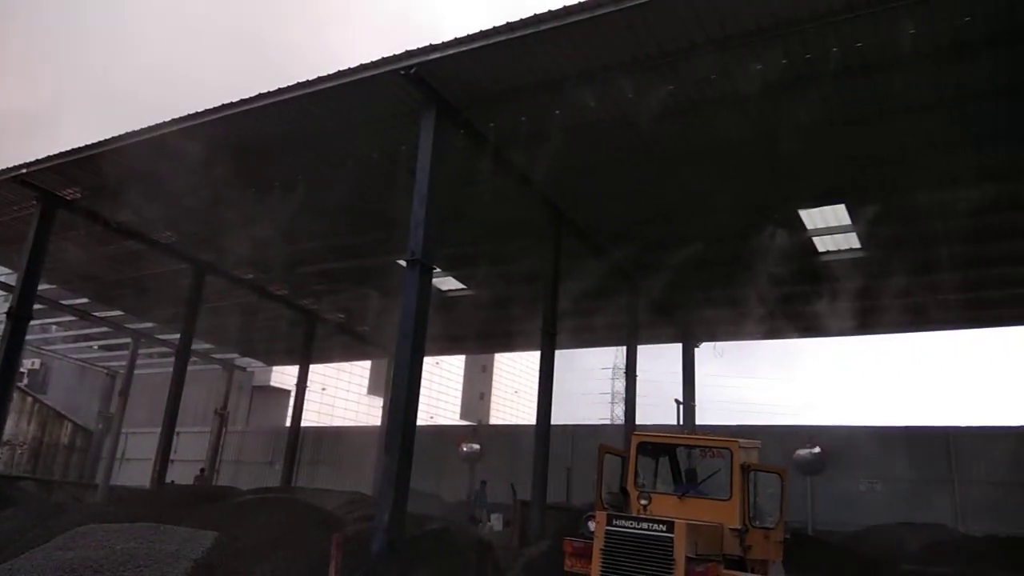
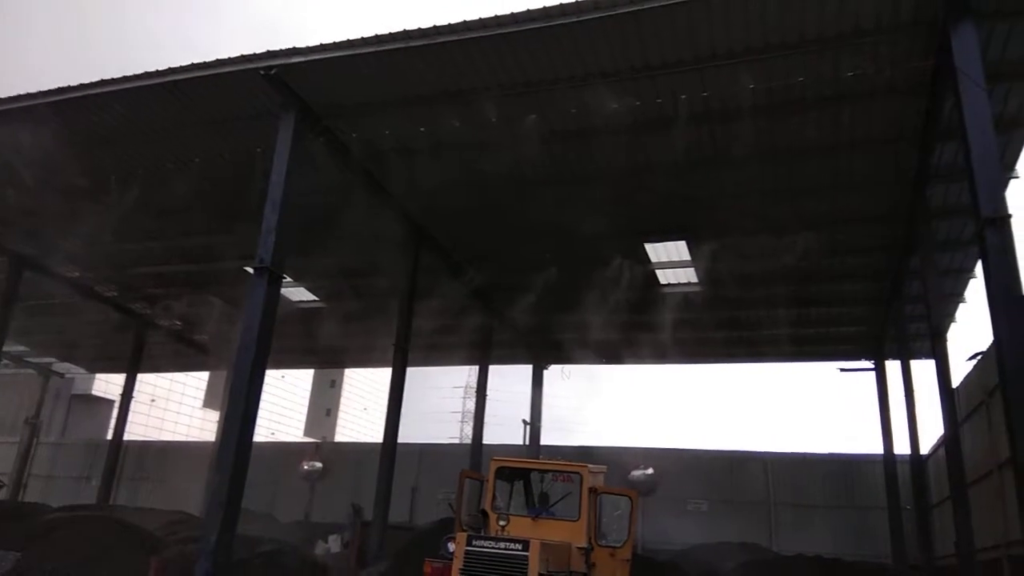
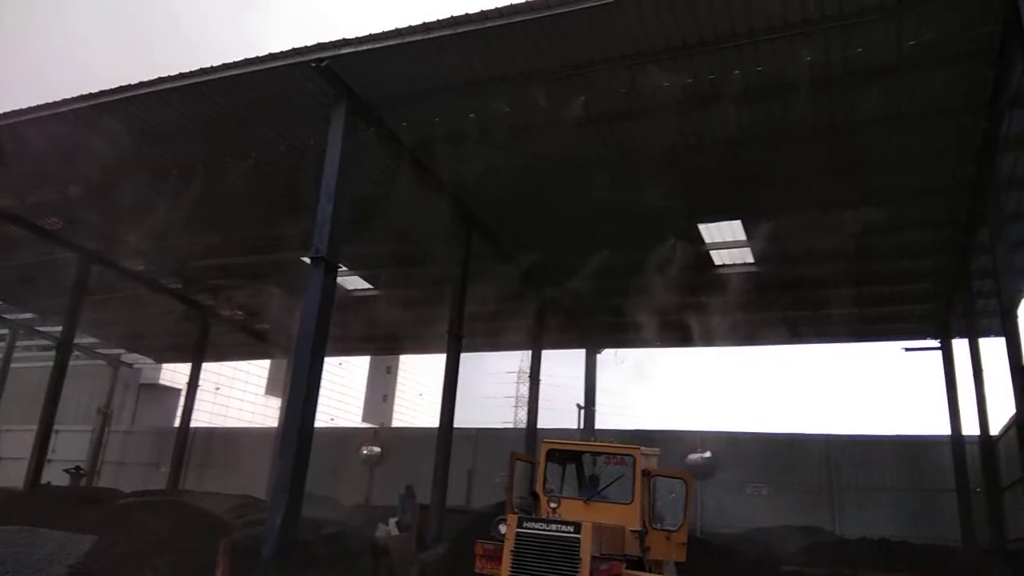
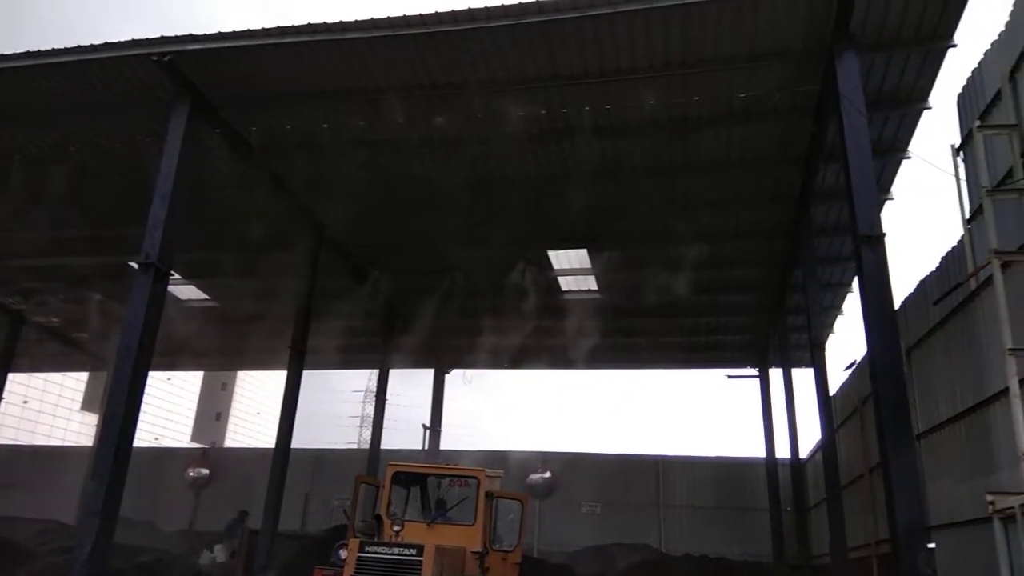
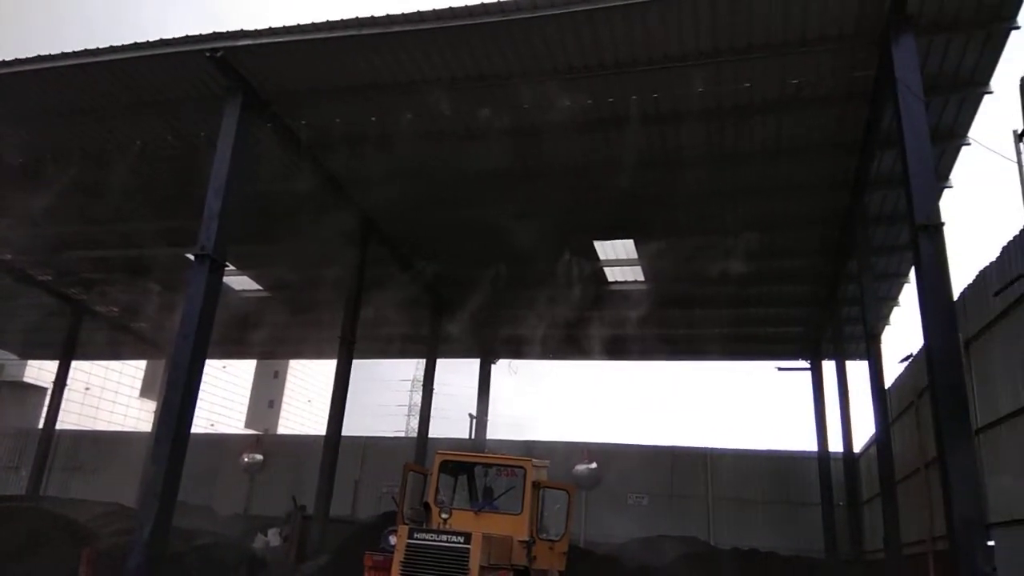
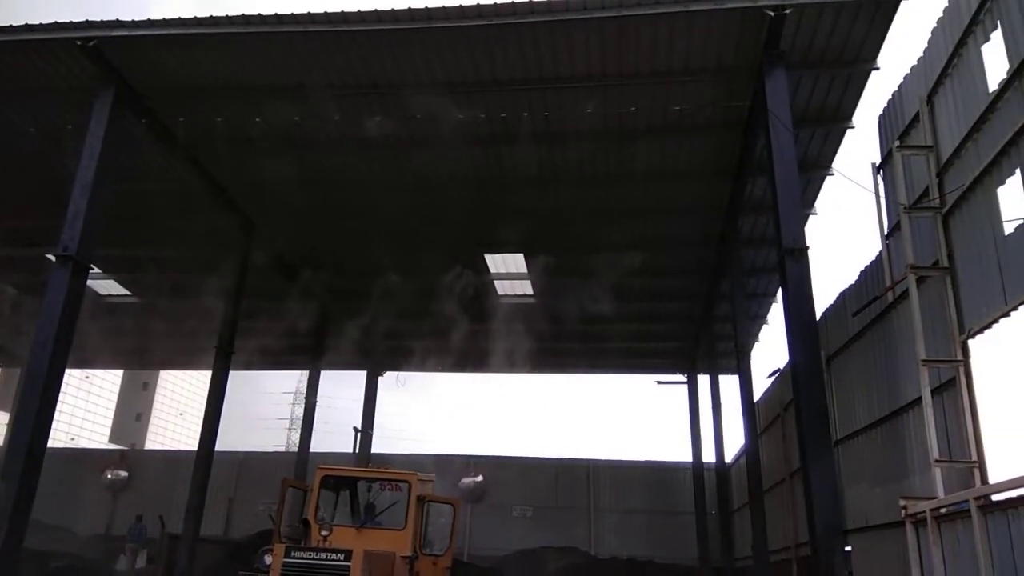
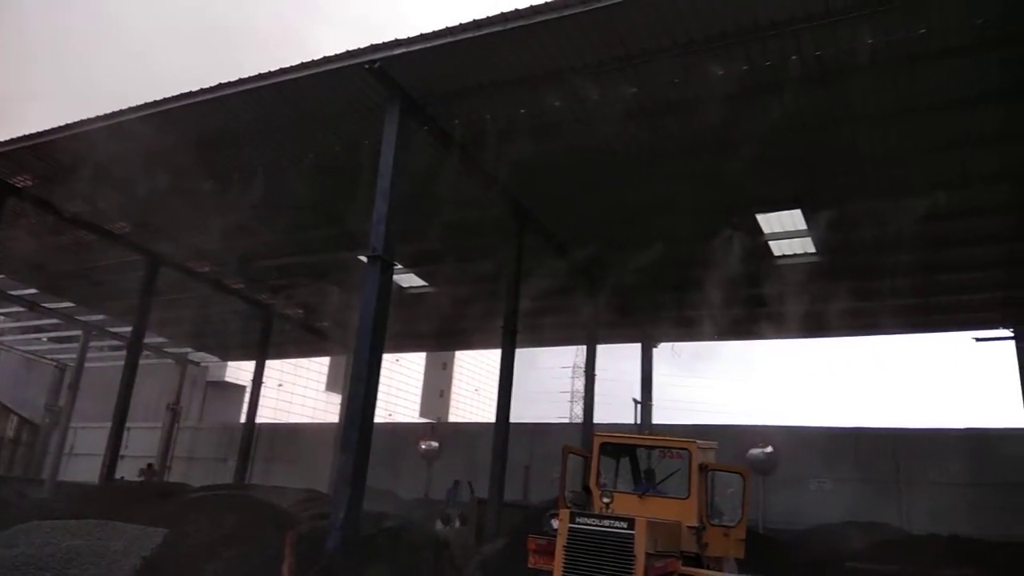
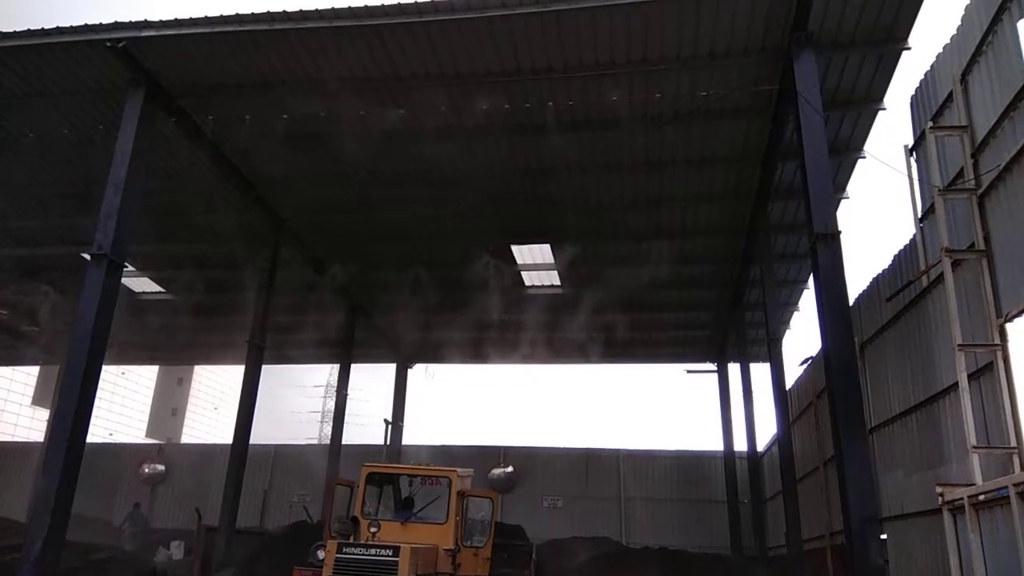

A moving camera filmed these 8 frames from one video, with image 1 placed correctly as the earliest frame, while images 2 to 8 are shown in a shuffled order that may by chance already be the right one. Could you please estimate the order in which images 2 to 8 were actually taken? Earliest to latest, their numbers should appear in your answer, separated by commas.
7, 3, 2, 5, 4, 6, 8
